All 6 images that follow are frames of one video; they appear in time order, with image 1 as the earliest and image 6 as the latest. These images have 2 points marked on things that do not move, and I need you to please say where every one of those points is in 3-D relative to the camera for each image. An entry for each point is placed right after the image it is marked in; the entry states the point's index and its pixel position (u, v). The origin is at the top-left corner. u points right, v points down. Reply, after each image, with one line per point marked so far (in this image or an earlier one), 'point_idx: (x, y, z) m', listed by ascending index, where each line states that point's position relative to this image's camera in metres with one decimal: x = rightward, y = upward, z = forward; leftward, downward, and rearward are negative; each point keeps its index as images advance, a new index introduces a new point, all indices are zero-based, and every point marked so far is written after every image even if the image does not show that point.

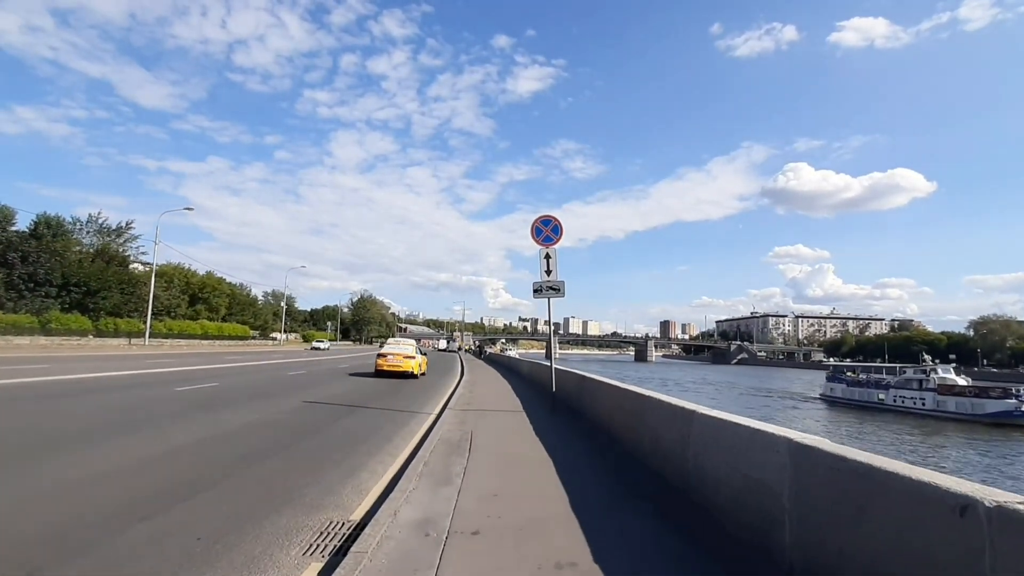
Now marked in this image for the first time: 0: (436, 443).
0: (-0.9, -1.9, +7.8) m
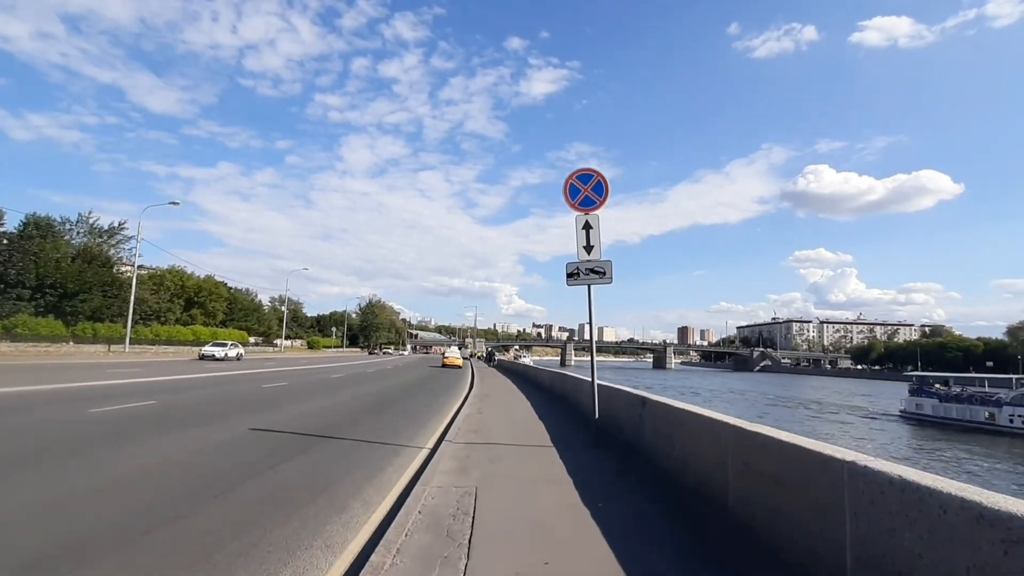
0: (-0.7, -1.7, +4.7) m
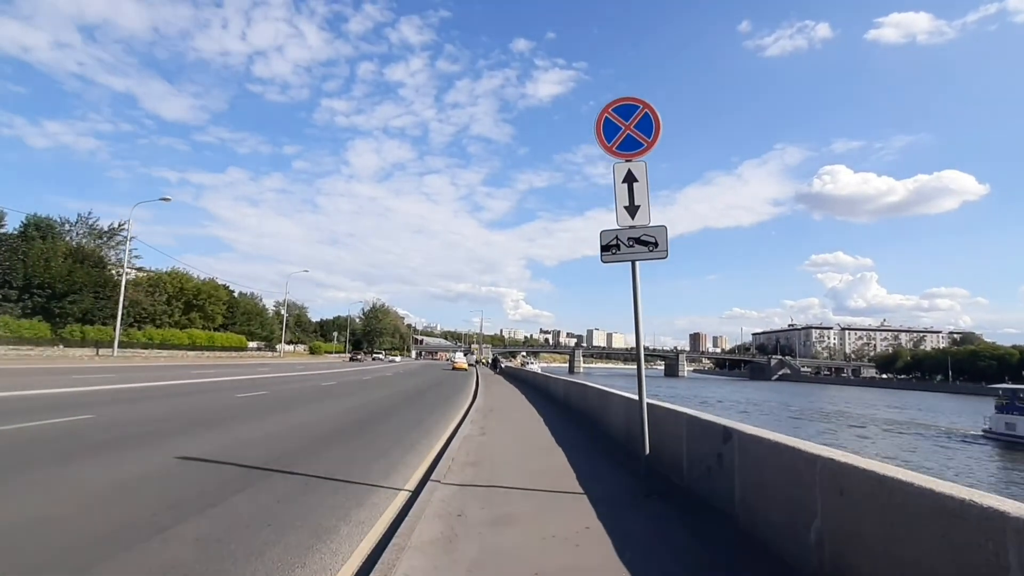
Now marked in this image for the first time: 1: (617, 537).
0: (-0.6, -1.5, +2.4) m
1: (+0.8, -1.8, +4.8) m
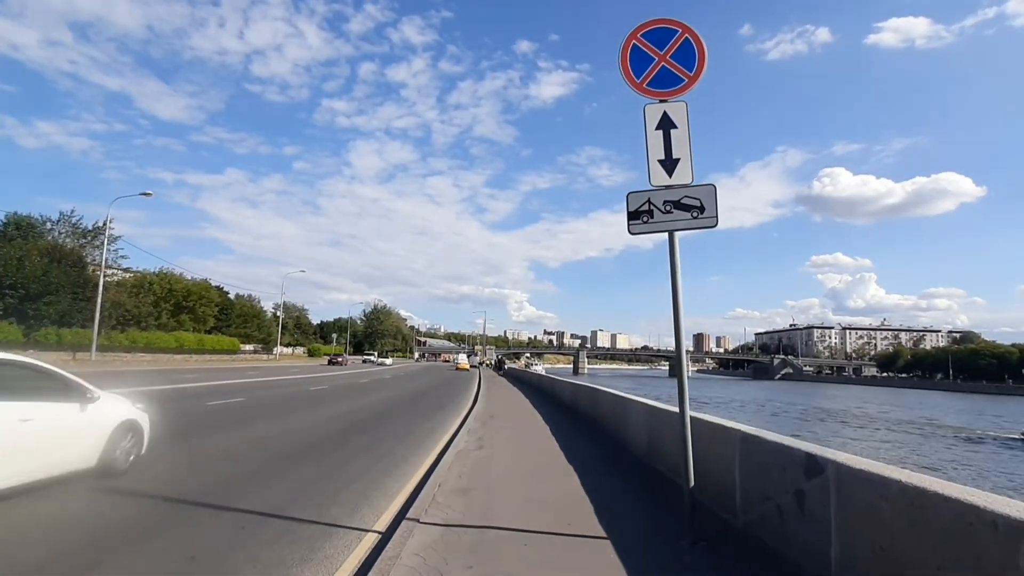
0: (-0.6, -1.4, +2.0) m
1: (+0.8, -1.8, +4.3) m
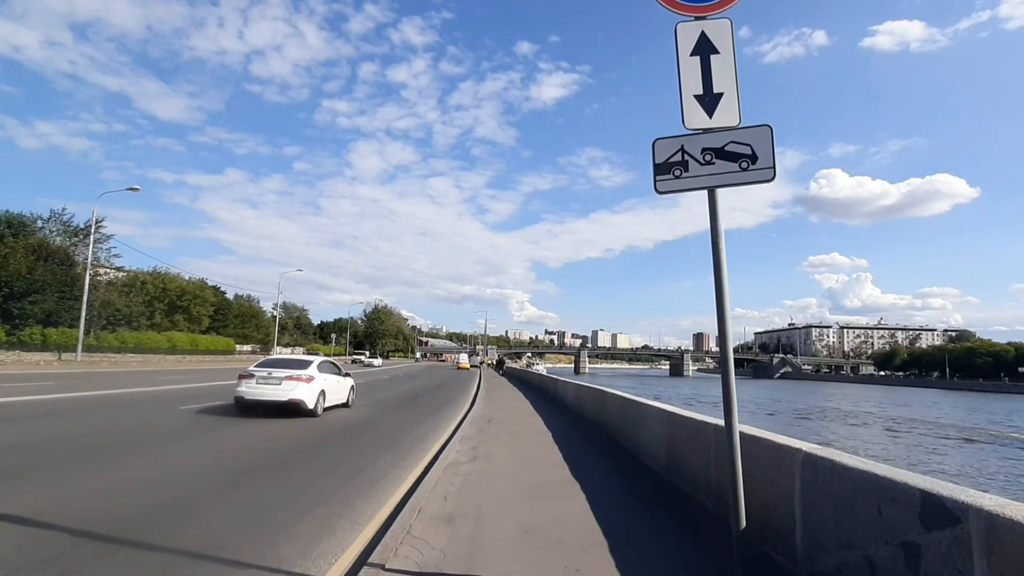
0: (-0.7, -1.5, +2.7) m
1: (+0.7, -1.9, +5.0) m
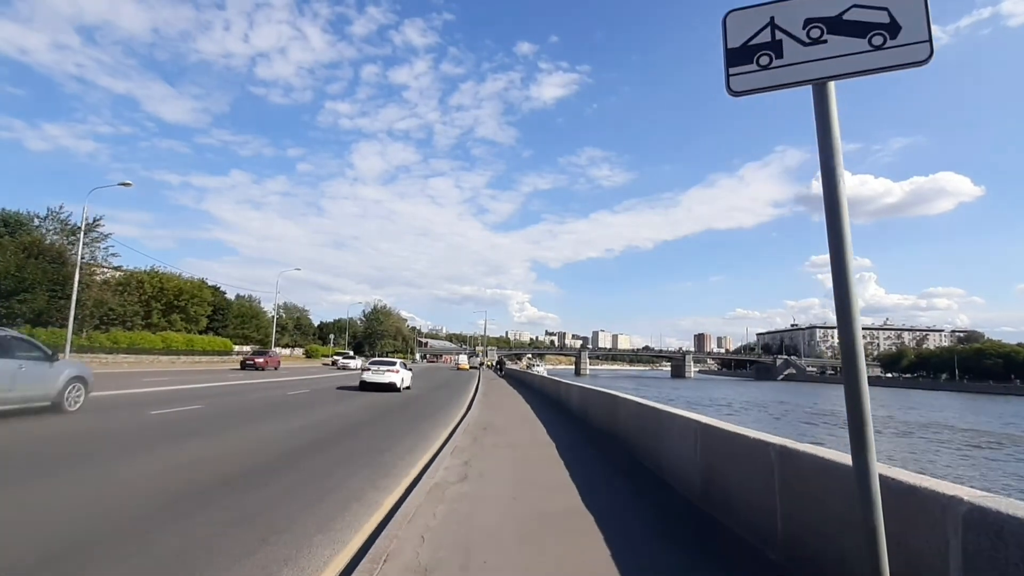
0: (-0.7, -1.4, +1.7) m
1: (+0.7, -1.8, +4.1) m
